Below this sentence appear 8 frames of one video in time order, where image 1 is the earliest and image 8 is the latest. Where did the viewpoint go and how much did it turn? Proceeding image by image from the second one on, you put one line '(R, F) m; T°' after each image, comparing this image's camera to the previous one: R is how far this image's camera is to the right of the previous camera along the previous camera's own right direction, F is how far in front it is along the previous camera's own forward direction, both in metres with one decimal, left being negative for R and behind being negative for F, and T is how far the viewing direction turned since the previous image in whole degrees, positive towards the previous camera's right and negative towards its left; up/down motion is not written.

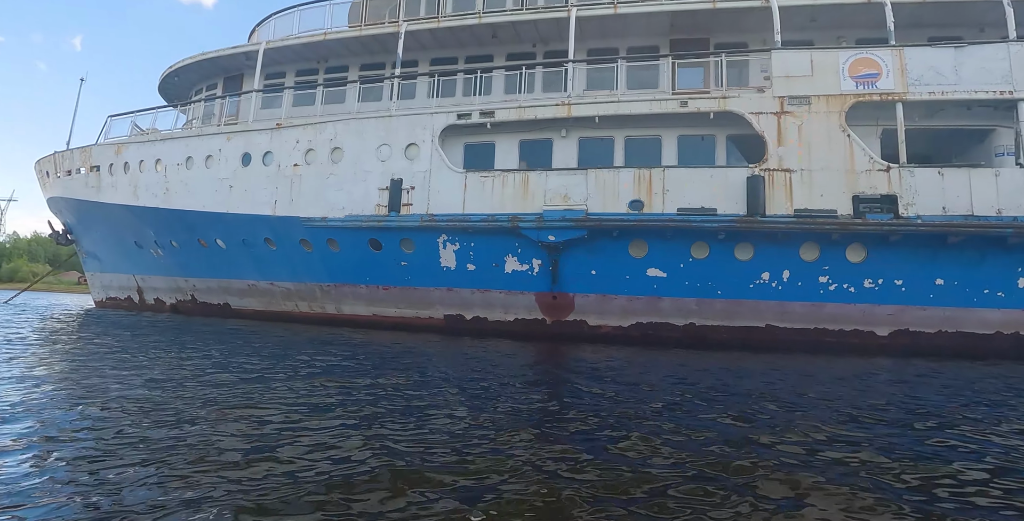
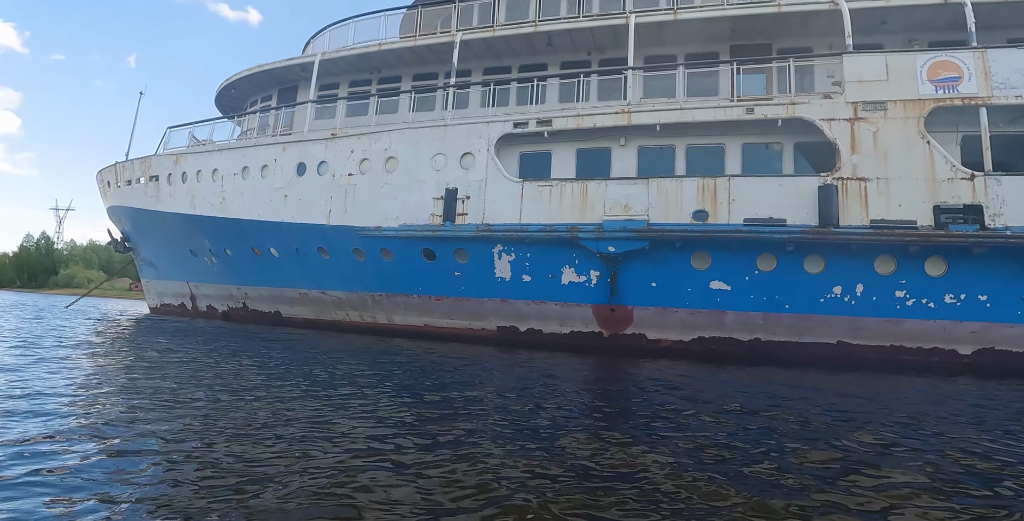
(-0.4, +0.2) m; -3°
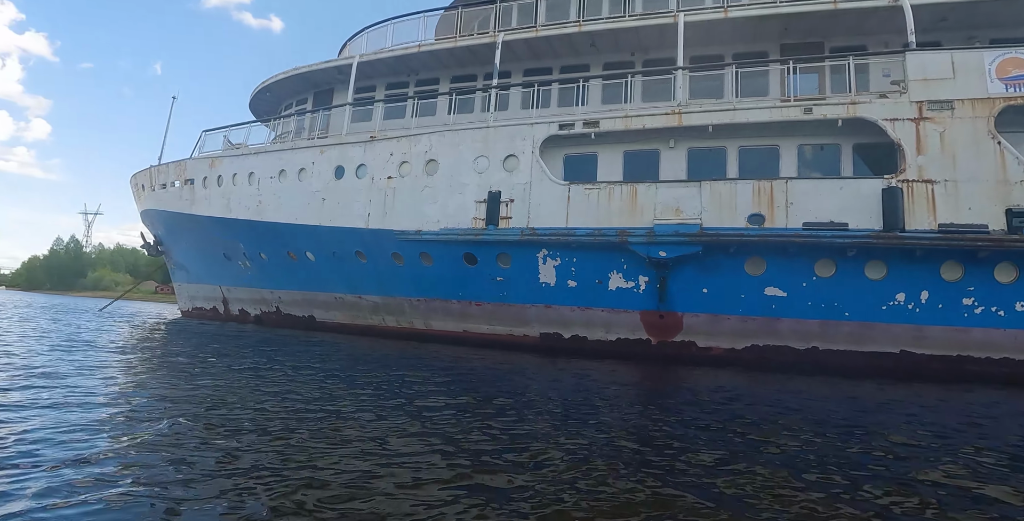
(-0.4, +0.2) m; -2°
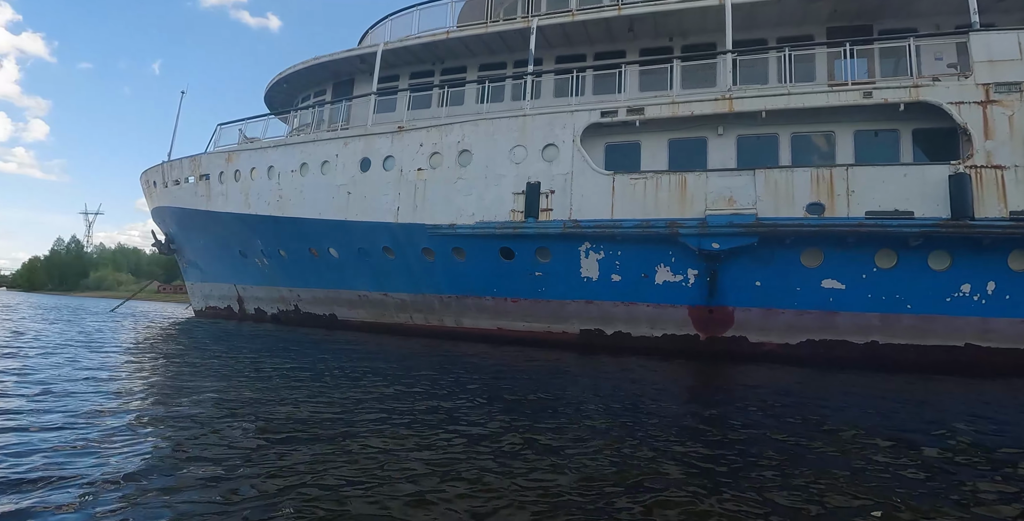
(-0.6, +0.4) m; 0°
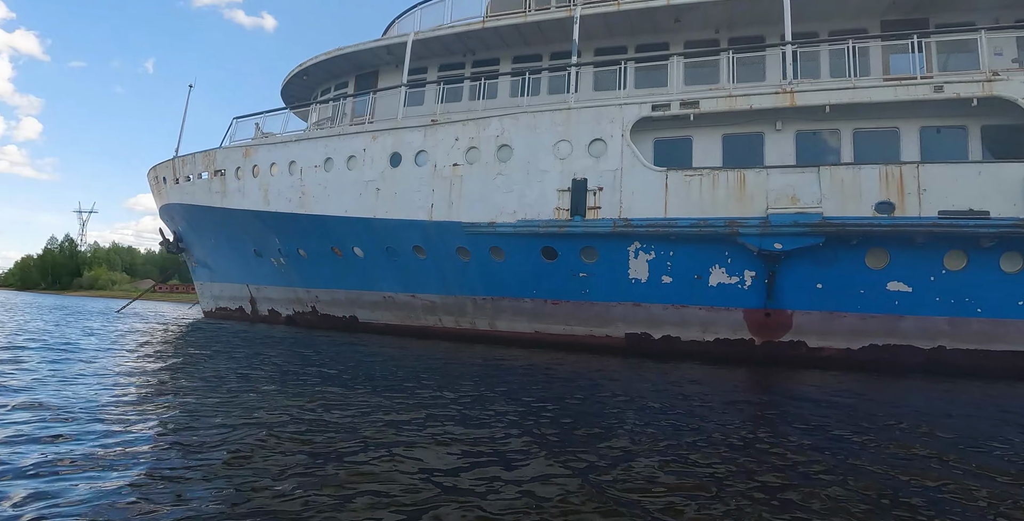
(-0.8, +0.5) m; +1°
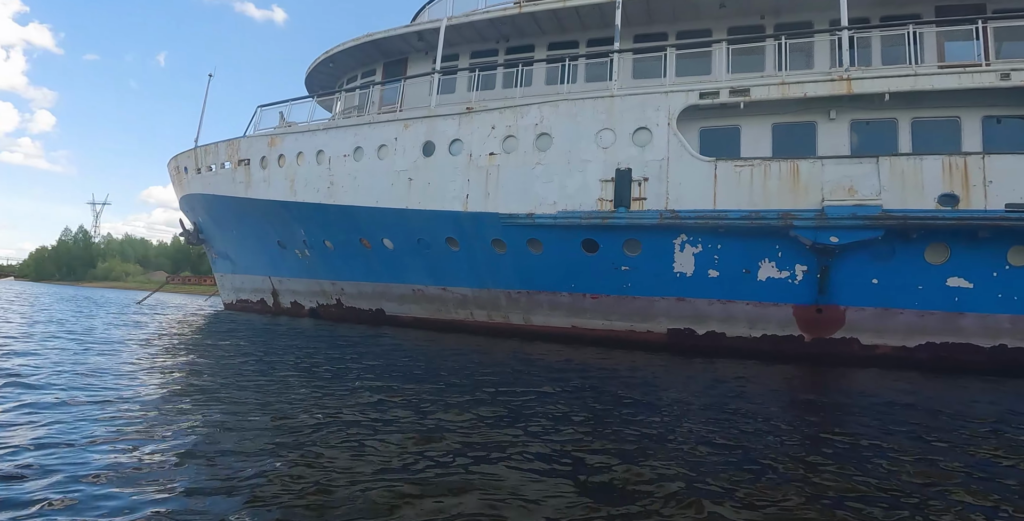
(-0.5, +0.3) m; -1°
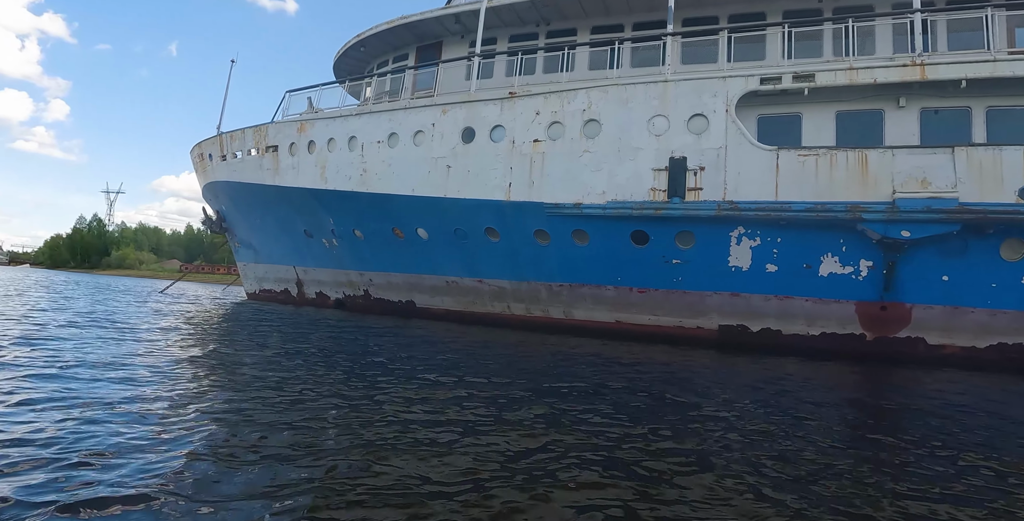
(-0.5, +0.3) m; -1°
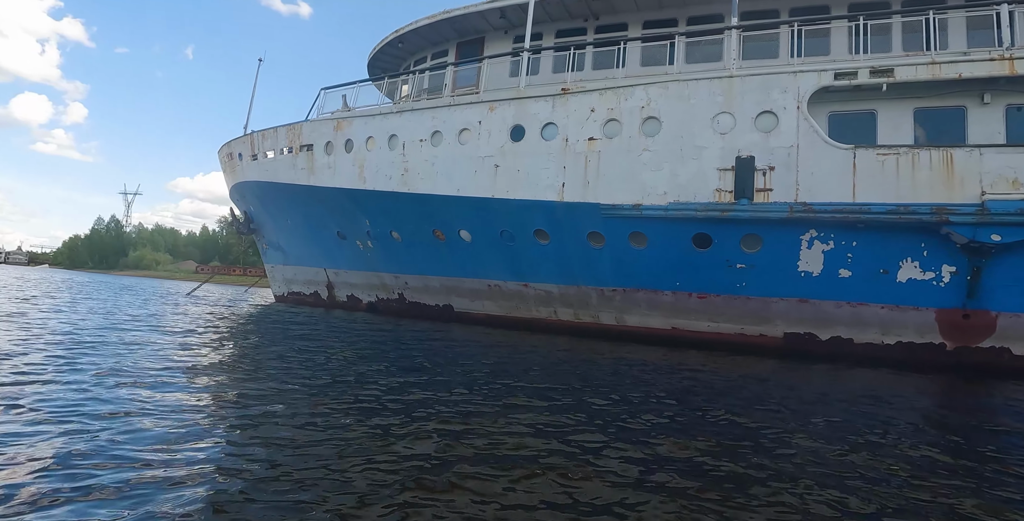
(-0.6, +0.3) m; -1°
